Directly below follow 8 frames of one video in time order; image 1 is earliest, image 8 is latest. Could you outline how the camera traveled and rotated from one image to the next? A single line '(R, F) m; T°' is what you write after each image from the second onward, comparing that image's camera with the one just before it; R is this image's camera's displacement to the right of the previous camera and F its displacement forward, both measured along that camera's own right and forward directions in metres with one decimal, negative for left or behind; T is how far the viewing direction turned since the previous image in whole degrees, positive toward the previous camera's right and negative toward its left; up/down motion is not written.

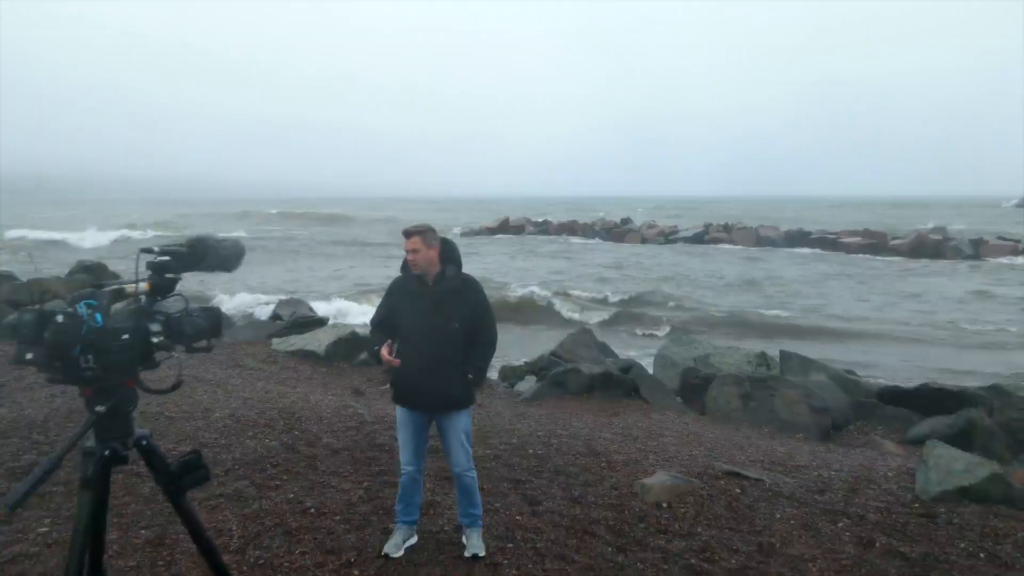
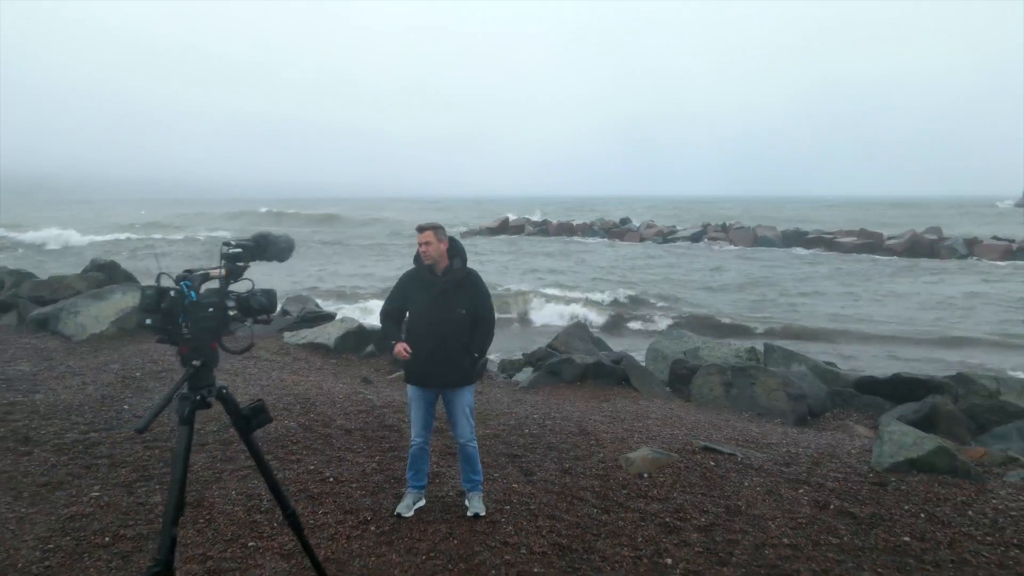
(0.0, -0.3) m; 0°
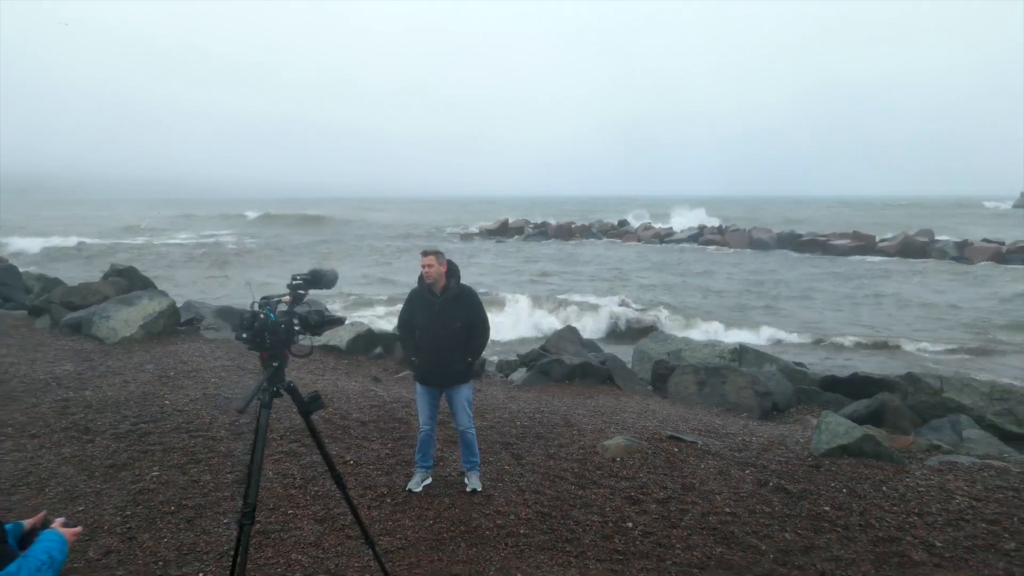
(0.0, -0.6) m; 0°
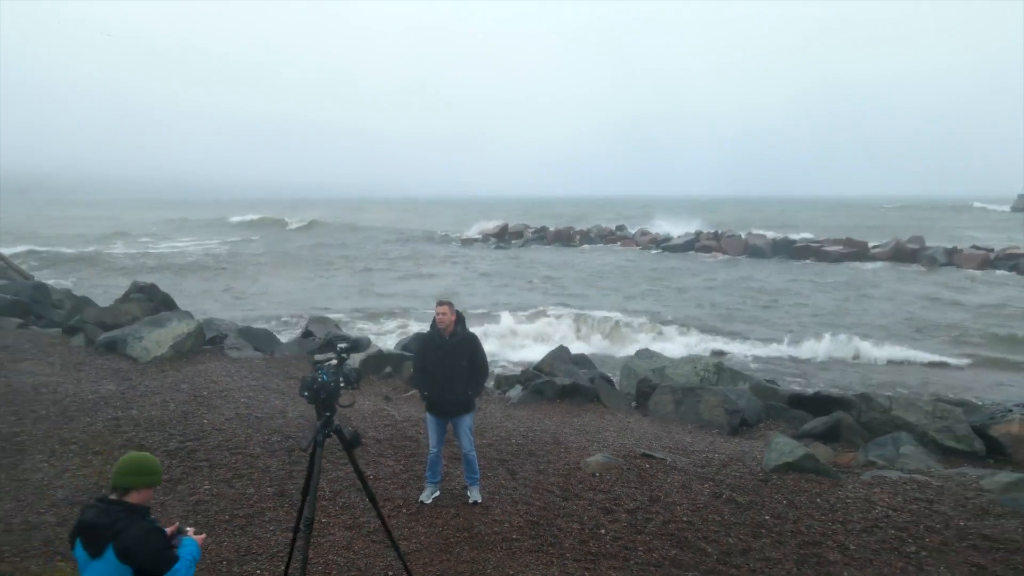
(0.0, -0.7) m; 0°
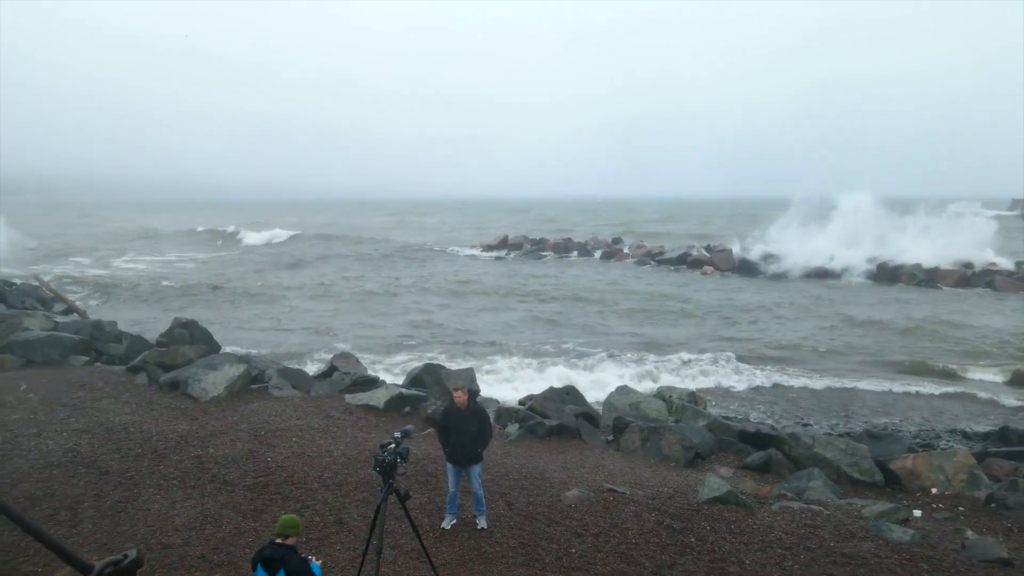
(0.0, -1.5) m; 0°
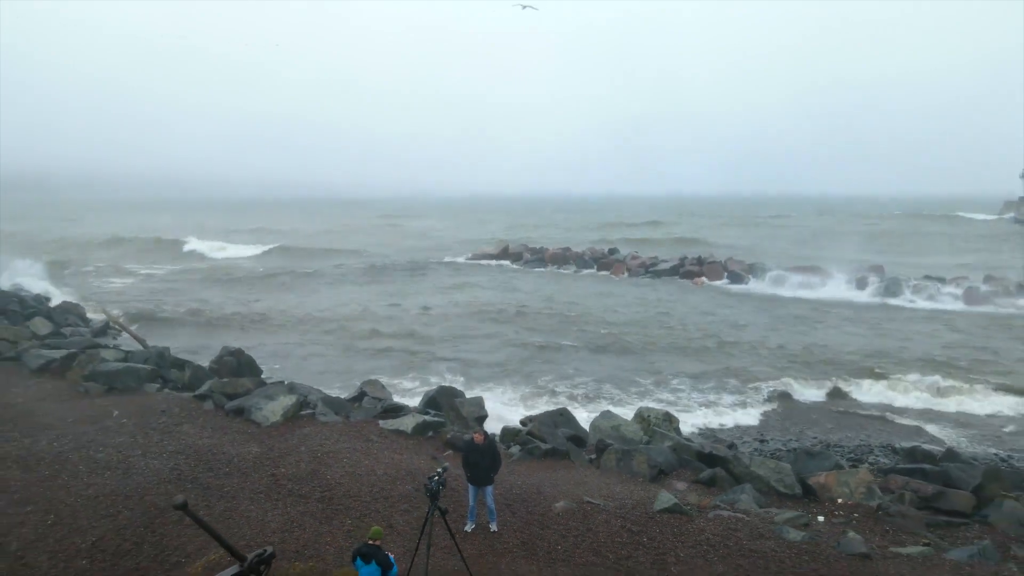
(0.0, -2.1) m; 0°
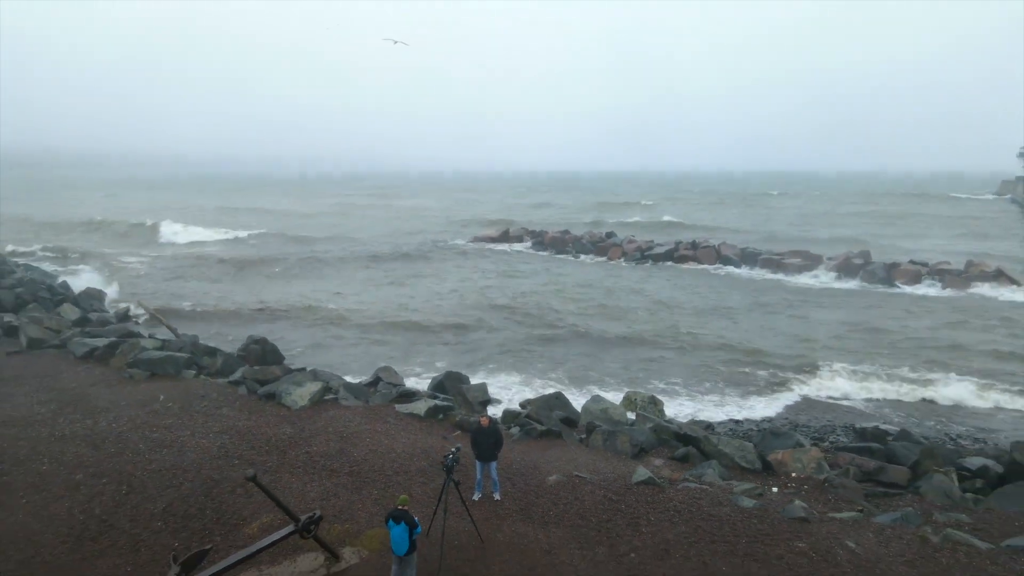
(0.0, -1.4) m; 0°
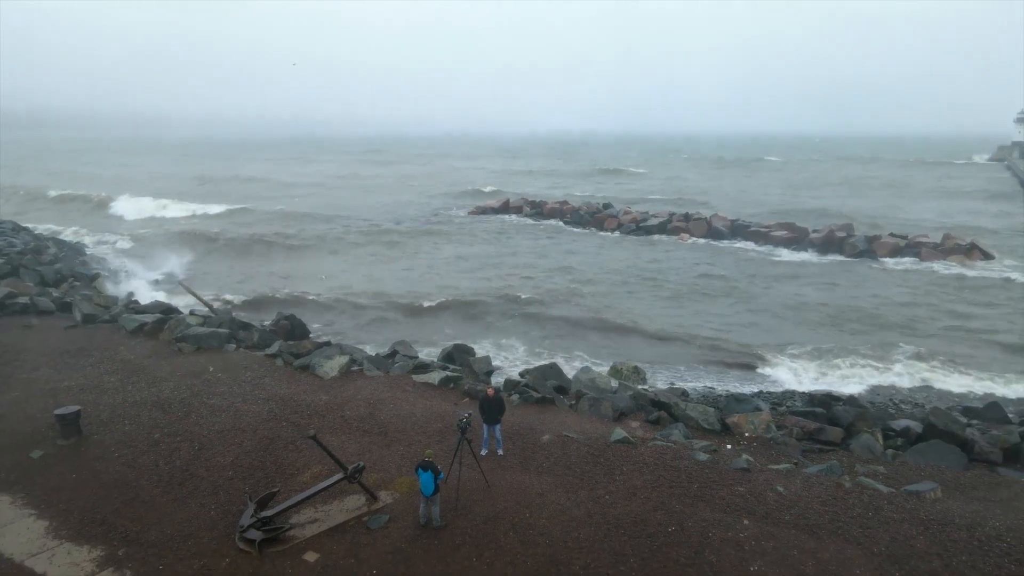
(0.0, -2.0) m; 0°
